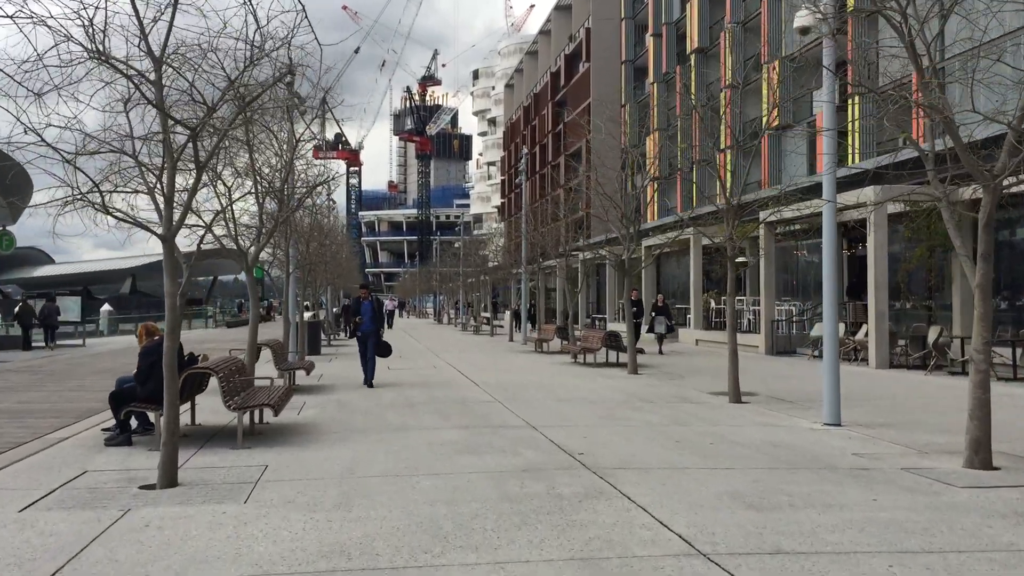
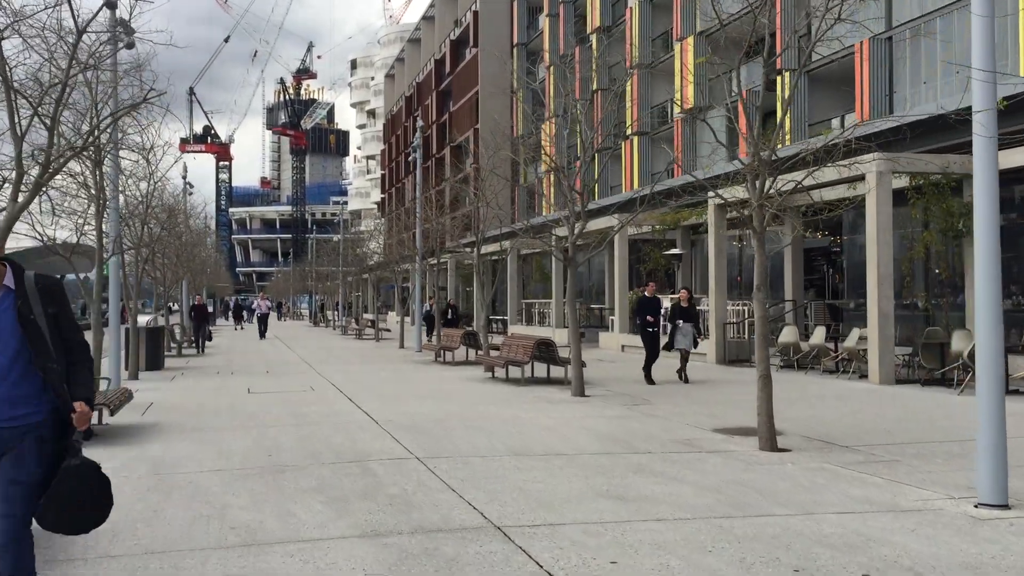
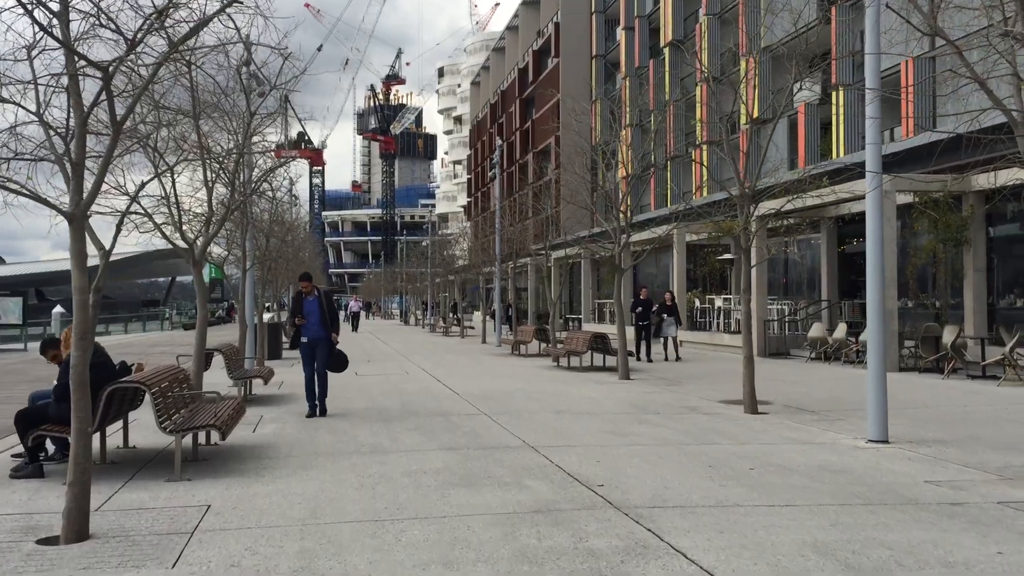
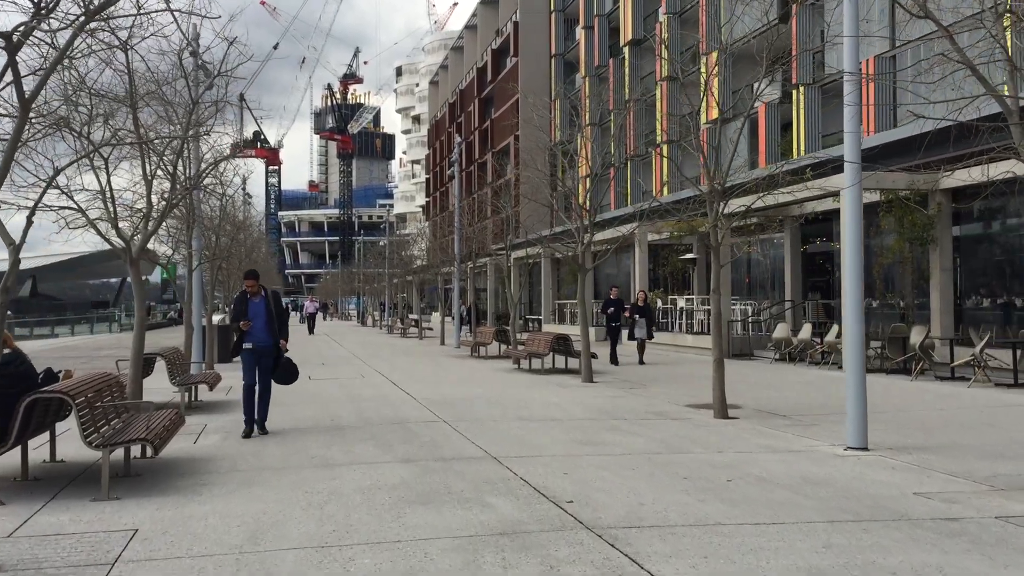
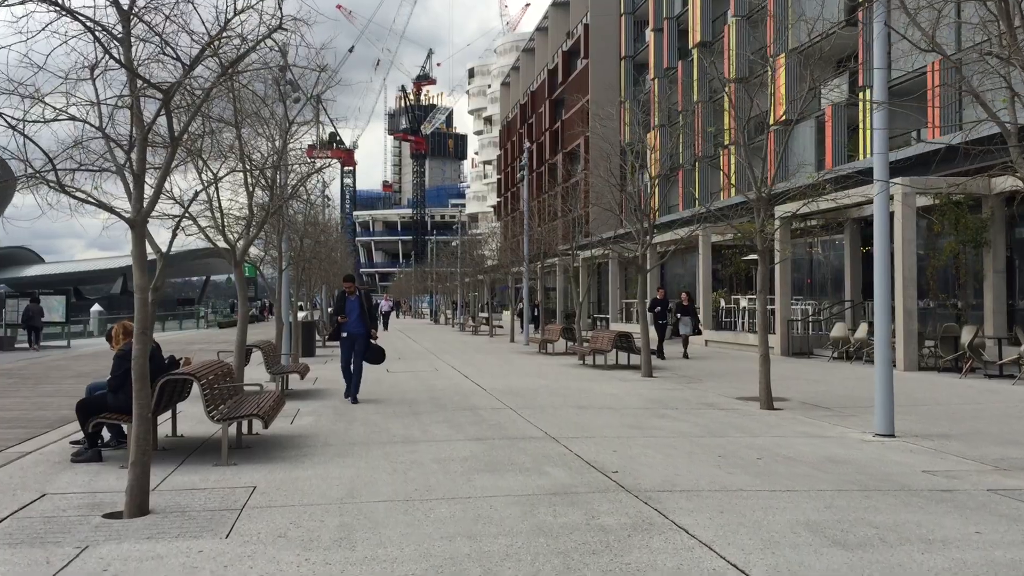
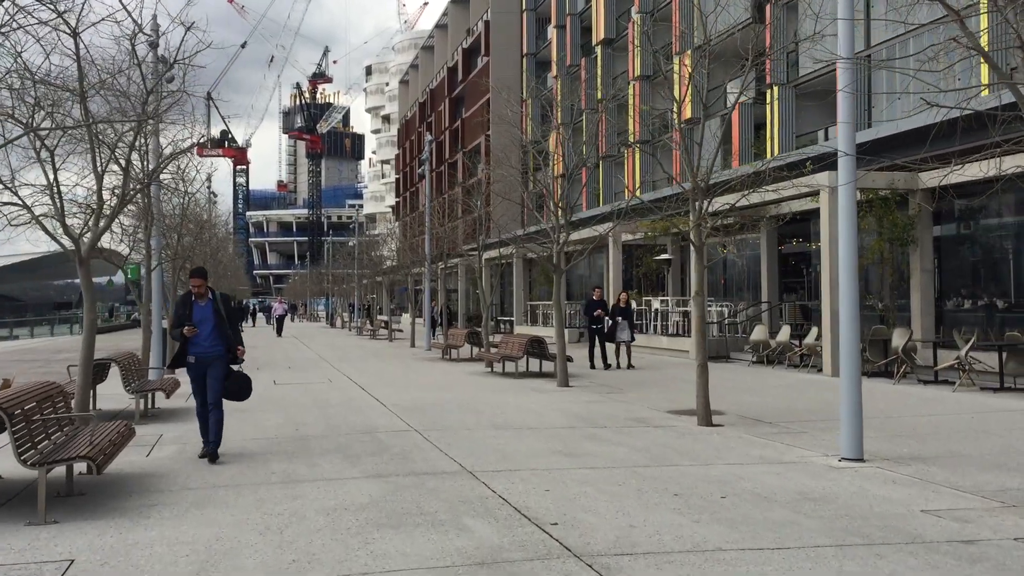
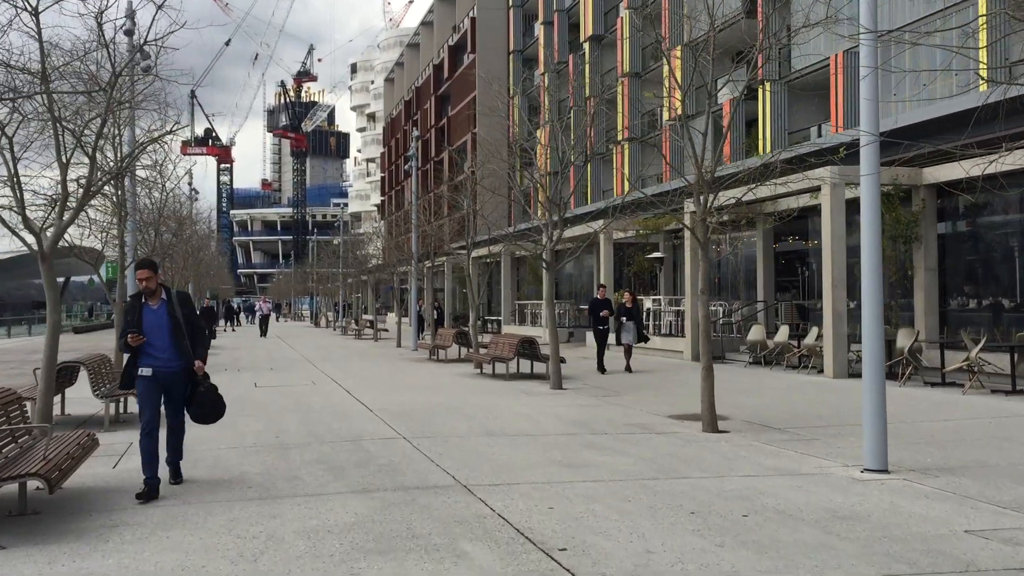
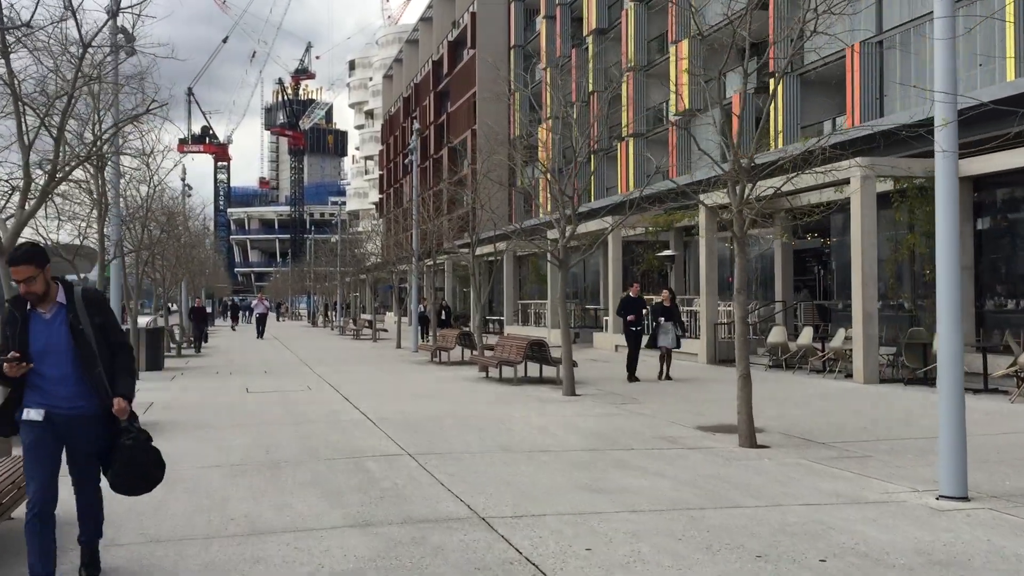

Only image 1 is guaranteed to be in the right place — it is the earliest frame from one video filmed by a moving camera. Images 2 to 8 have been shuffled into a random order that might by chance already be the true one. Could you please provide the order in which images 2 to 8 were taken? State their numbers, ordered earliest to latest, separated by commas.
5, 3, 4, 6, 7, 8, 2
